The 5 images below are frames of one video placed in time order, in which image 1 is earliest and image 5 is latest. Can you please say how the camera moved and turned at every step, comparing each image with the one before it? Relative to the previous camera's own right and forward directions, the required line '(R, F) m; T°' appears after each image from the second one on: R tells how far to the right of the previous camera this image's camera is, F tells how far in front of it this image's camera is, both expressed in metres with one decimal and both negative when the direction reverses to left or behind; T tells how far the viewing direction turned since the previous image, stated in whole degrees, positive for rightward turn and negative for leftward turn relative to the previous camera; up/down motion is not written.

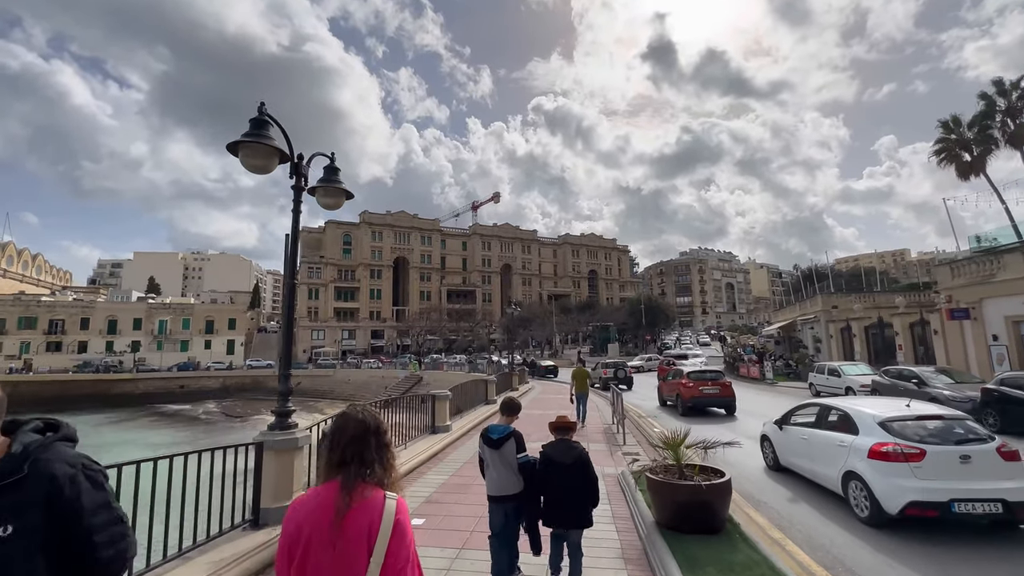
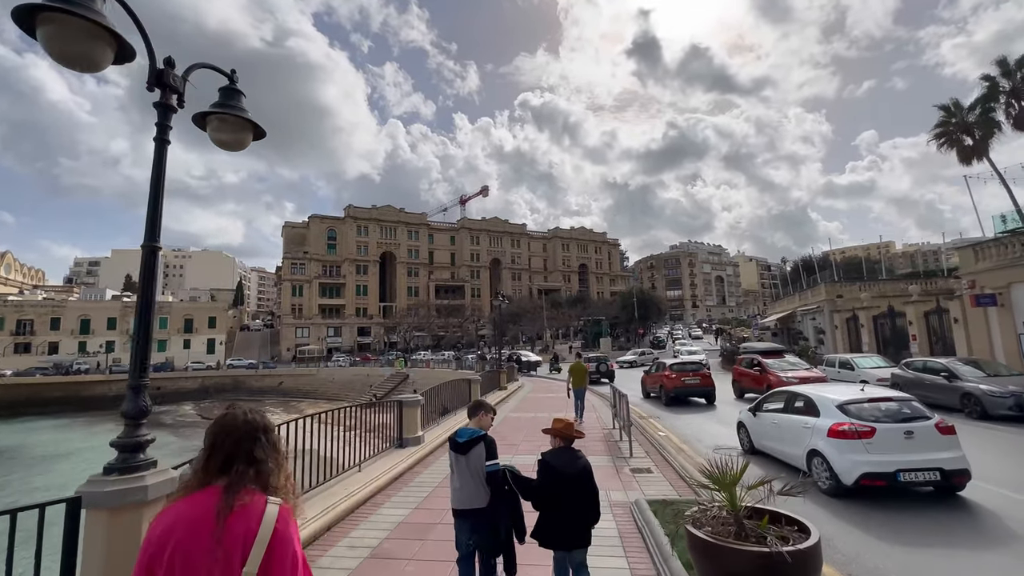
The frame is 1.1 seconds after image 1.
(0.0, +1.5) m; +1°
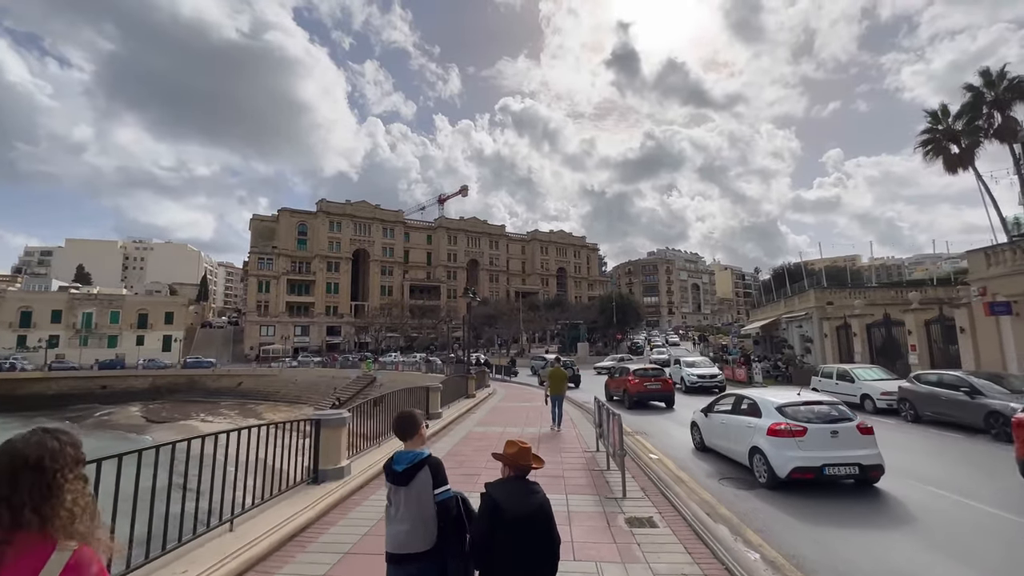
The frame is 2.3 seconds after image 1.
(0.0, +1.7) m; +3°
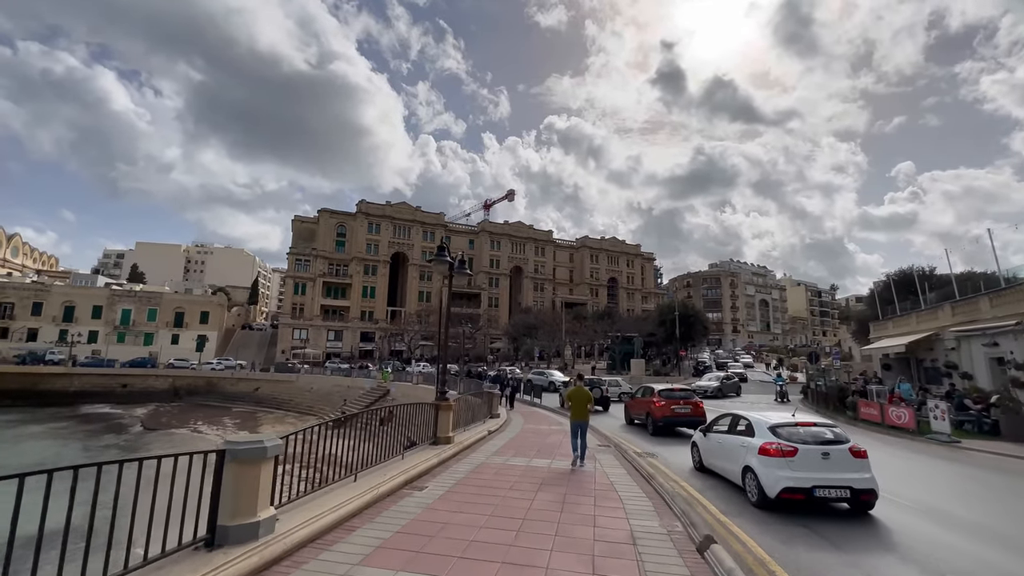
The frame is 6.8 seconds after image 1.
(+0.1, +6.7) m; -6°
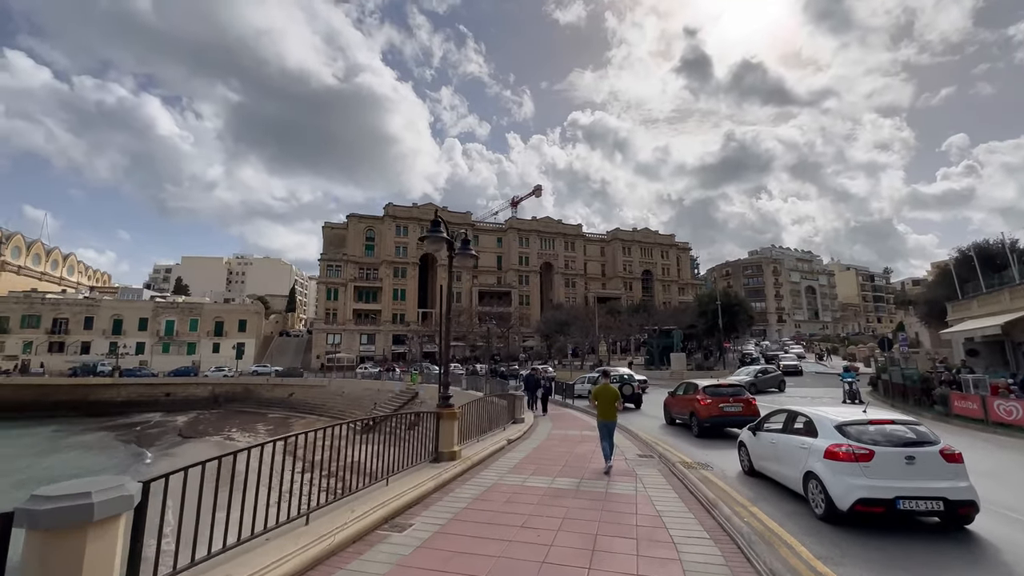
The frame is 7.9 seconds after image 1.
(+0.1, +1.6) m; -4°
